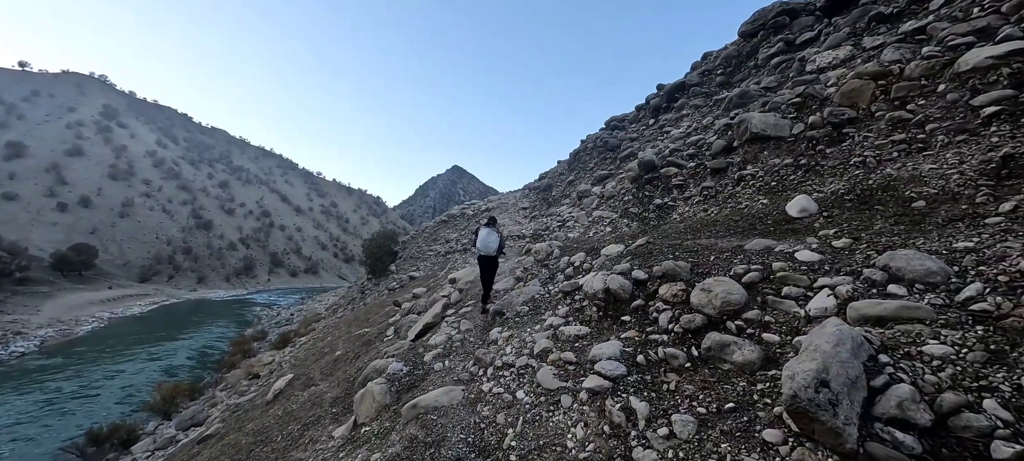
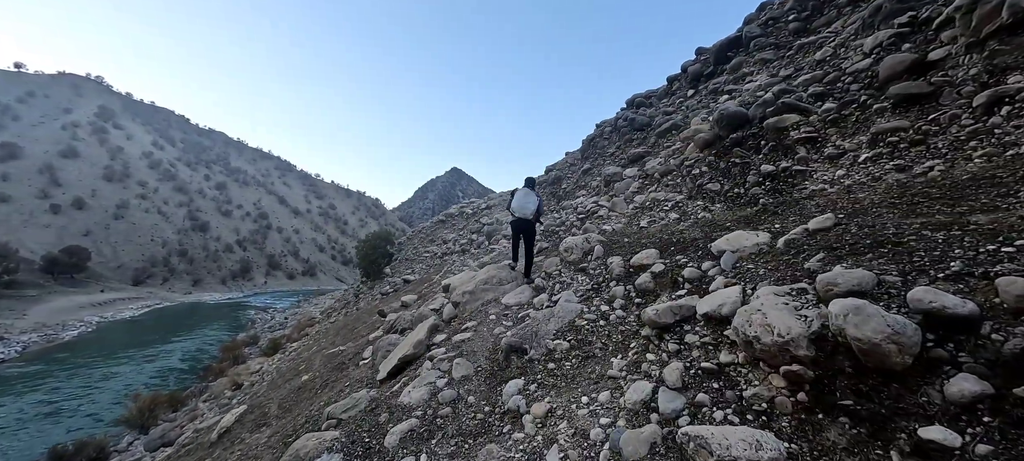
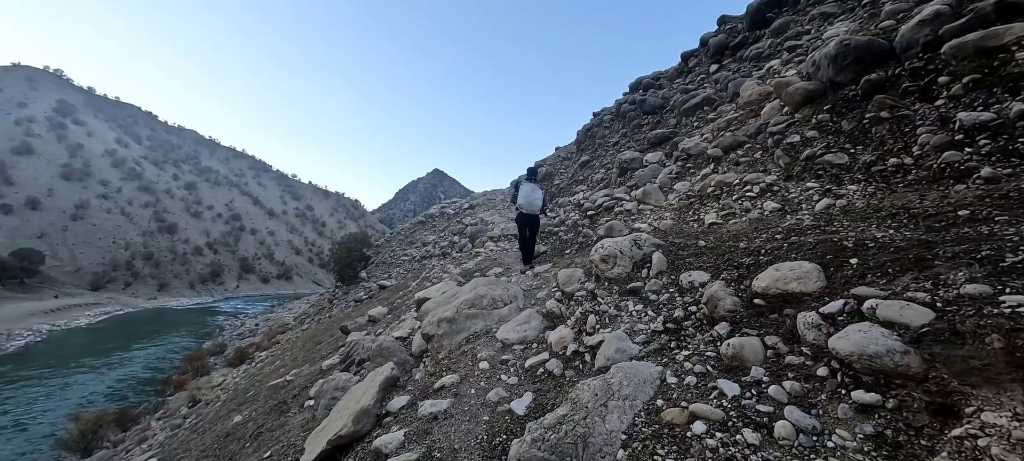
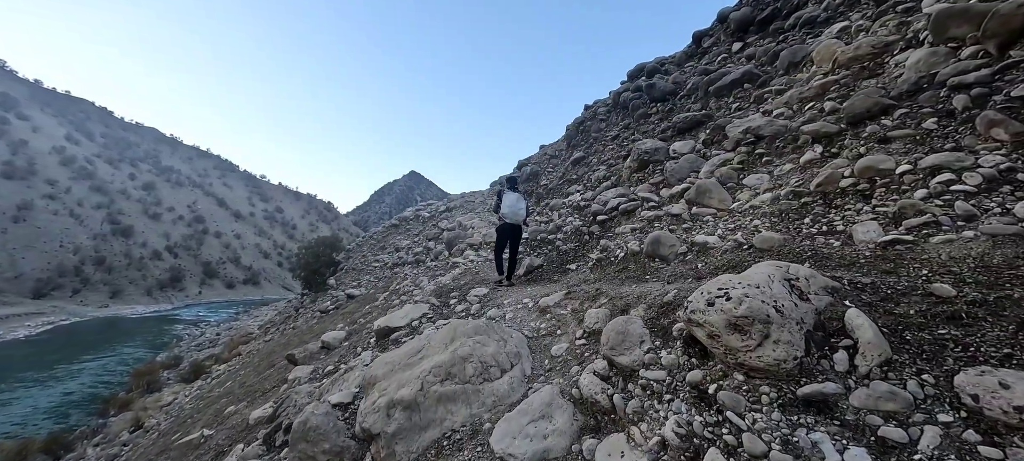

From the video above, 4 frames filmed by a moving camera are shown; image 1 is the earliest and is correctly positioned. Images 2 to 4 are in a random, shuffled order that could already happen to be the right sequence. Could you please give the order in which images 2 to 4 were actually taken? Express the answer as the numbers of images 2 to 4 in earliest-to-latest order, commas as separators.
2, 3, 4
